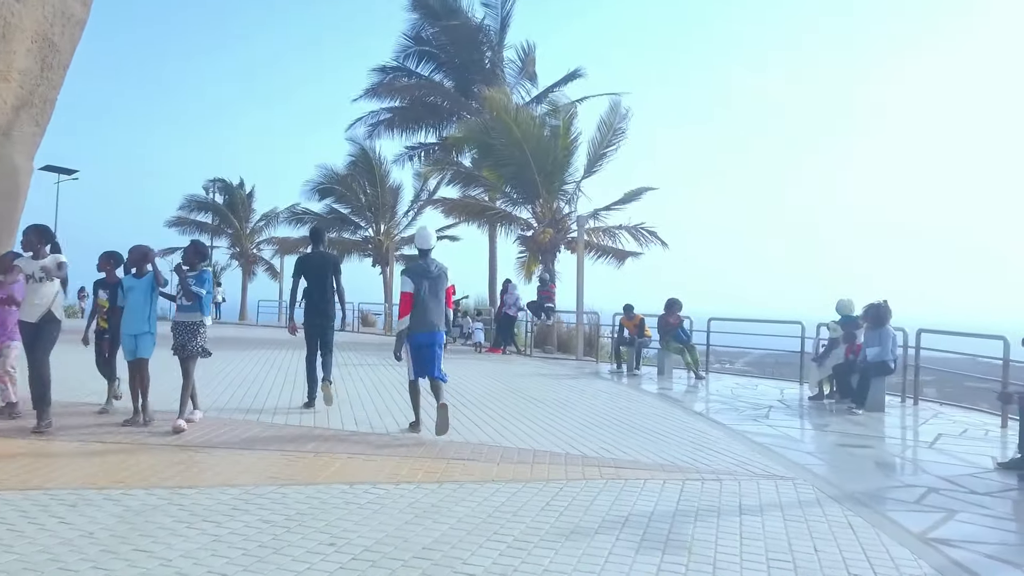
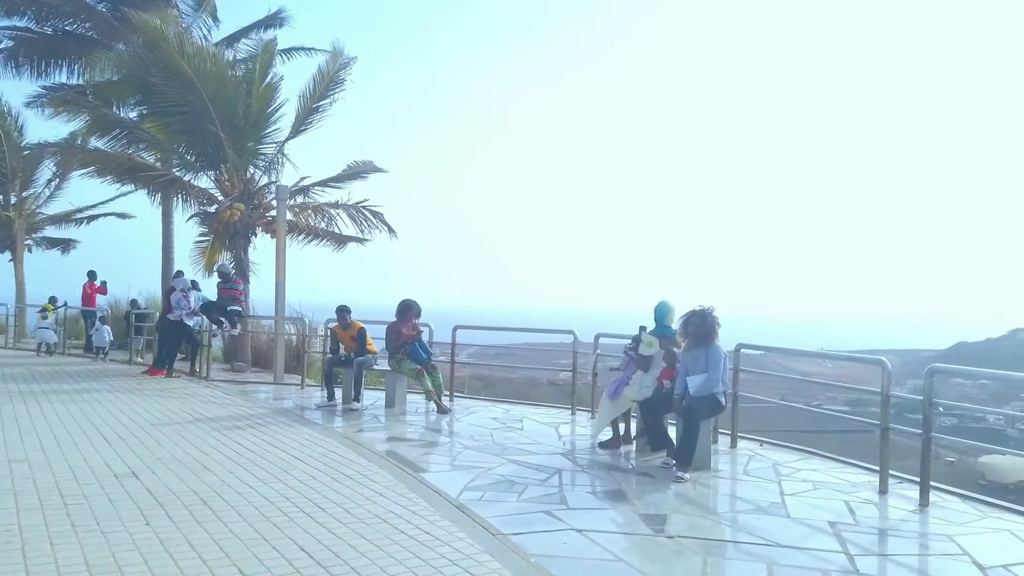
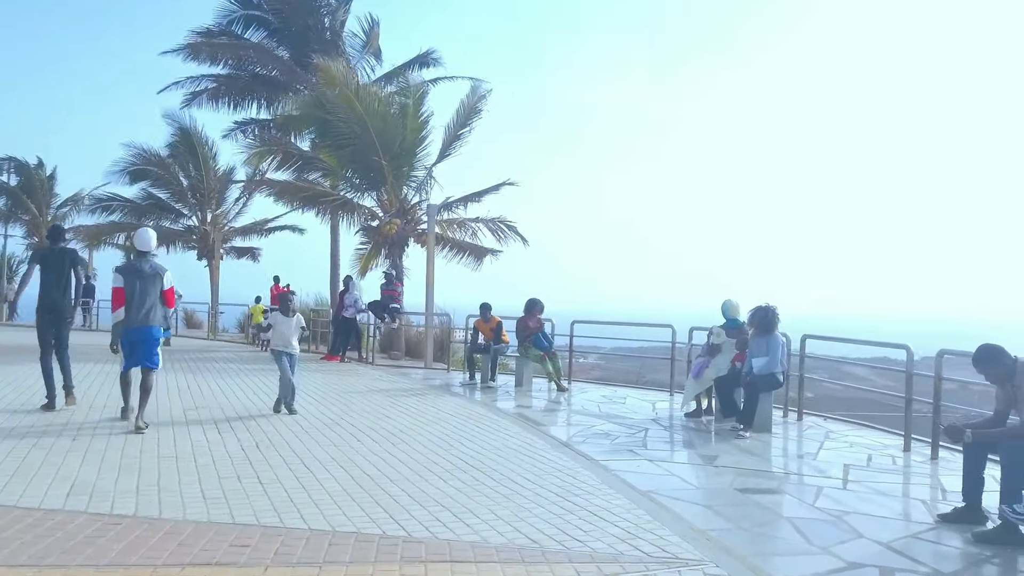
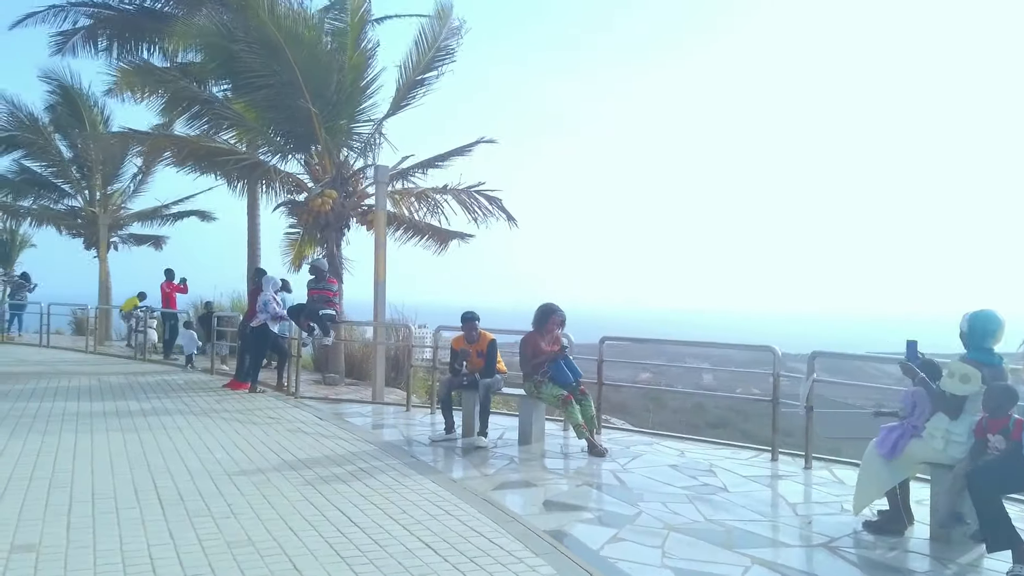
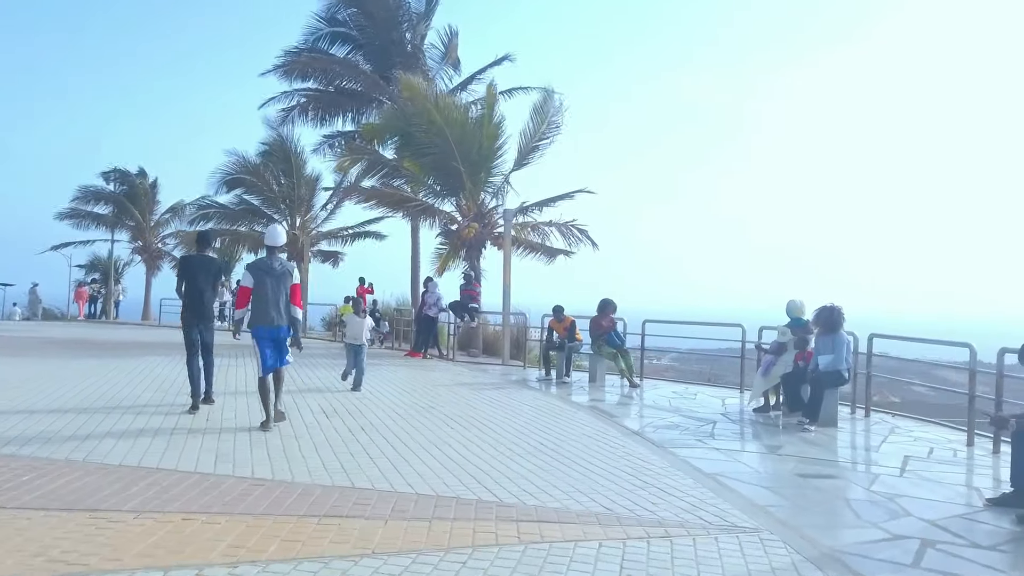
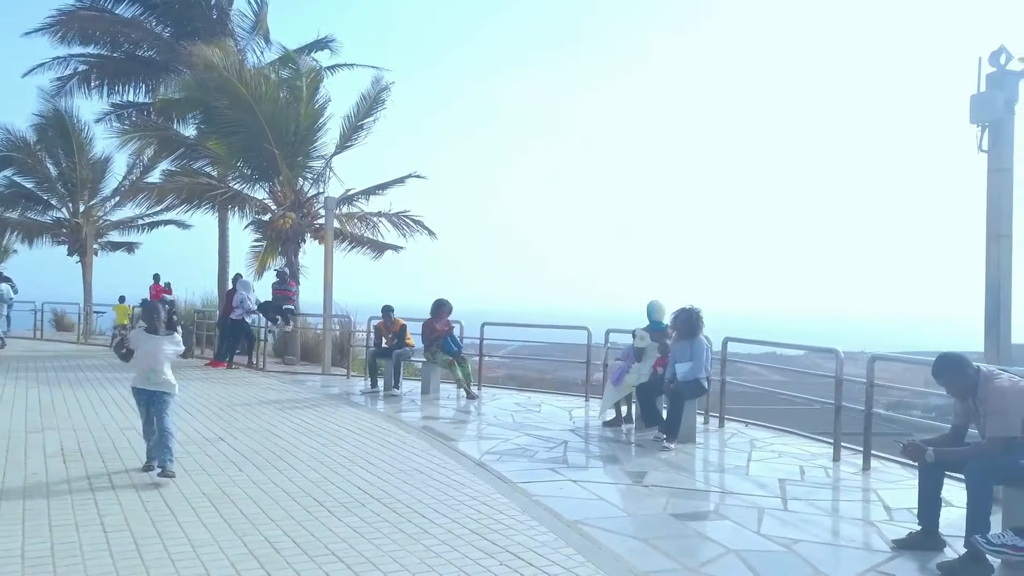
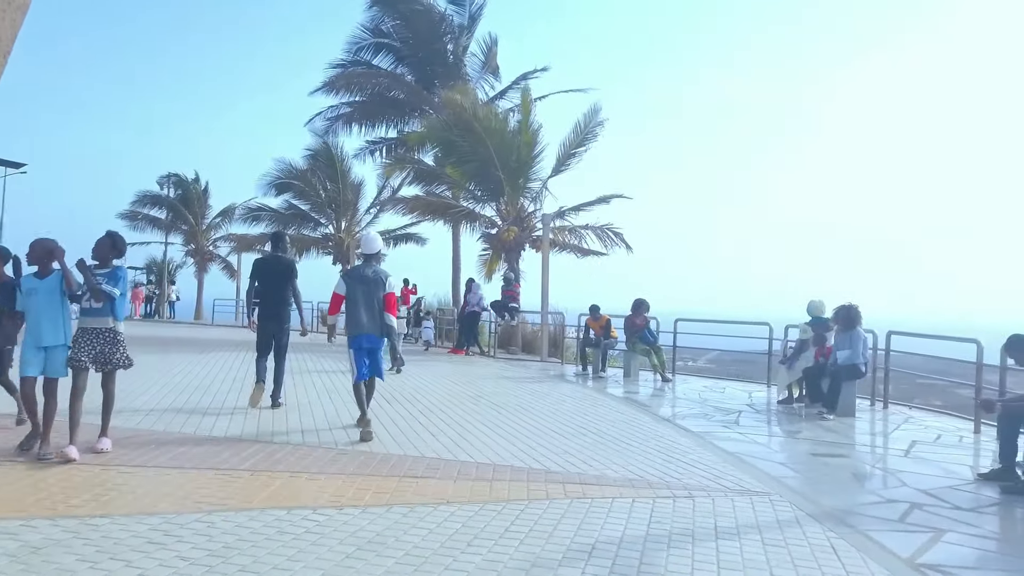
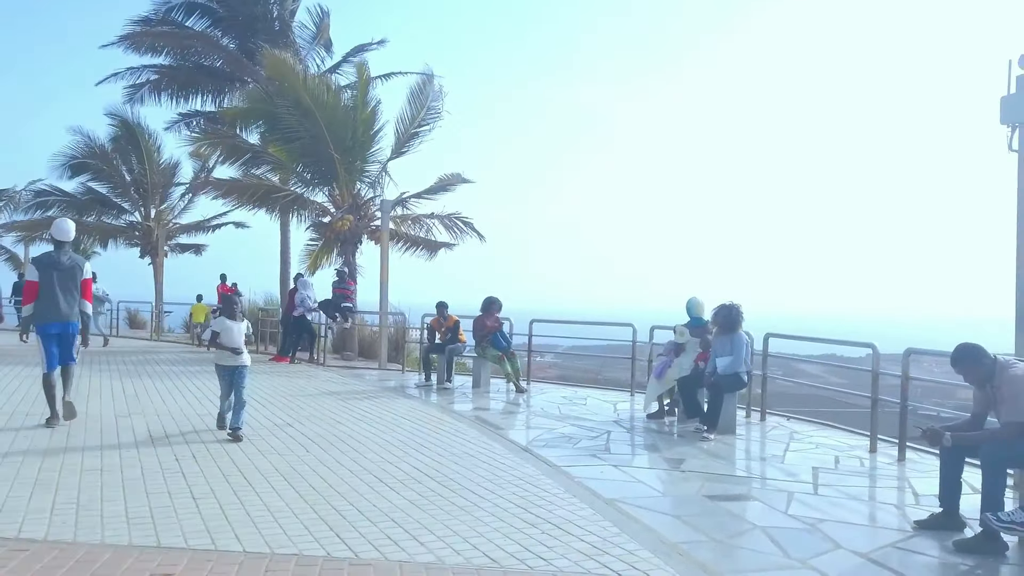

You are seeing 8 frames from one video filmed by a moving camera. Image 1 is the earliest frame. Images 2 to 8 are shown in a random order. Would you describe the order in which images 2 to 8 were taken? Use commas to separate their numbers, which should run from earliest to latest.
7, 5, 3, 8, 6, 2, 4
